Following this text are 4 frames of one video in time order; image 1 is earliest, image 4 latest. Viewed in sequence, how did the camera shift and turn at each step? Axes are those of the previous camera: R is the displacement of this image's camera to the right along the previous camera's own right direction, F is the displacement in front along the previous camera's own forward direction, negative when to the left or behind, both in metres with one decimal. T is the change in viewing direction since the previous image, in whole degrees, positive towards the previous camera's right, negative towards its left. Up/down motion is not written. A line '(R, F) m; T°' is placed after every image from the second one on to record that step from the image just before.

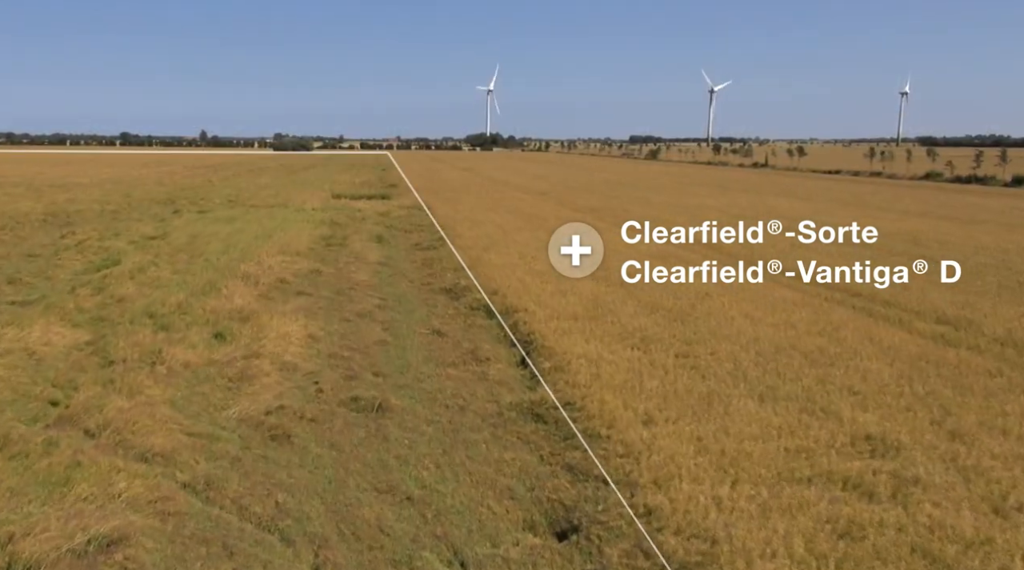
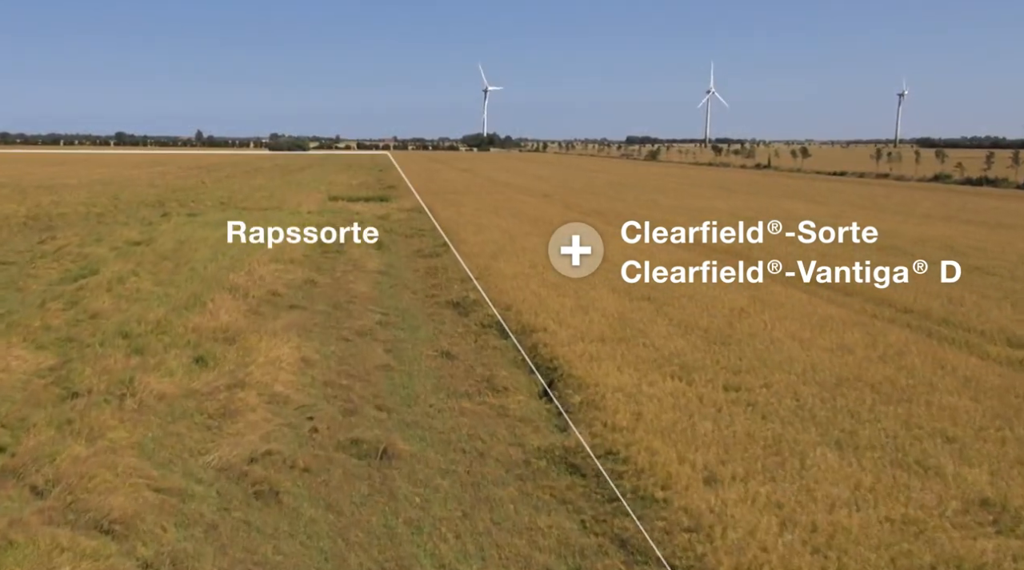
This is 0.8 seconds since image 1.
(-0.2, +1.1) m; 0°
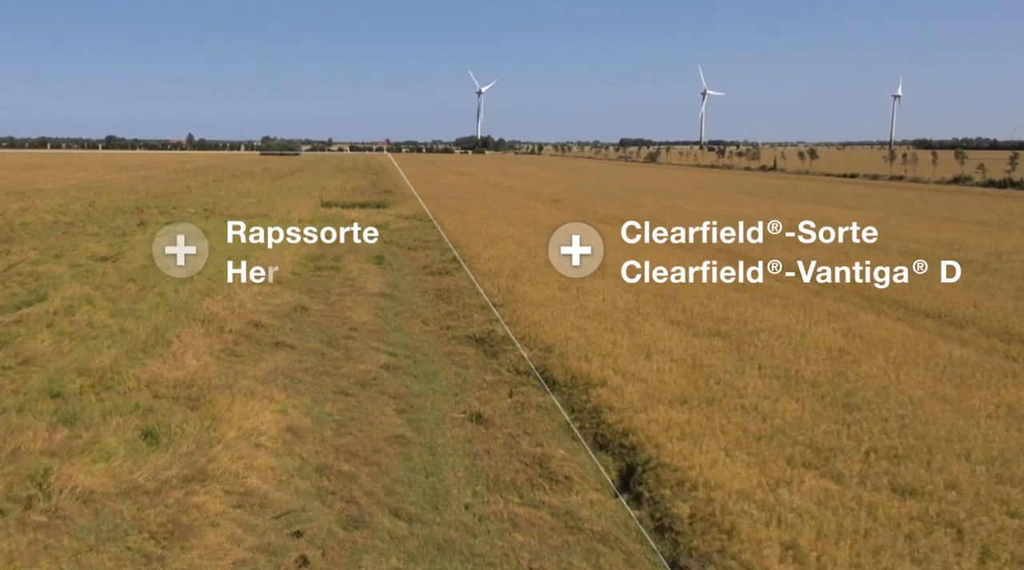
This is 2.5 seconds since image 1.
(-0.5, +2.2) m; 0°
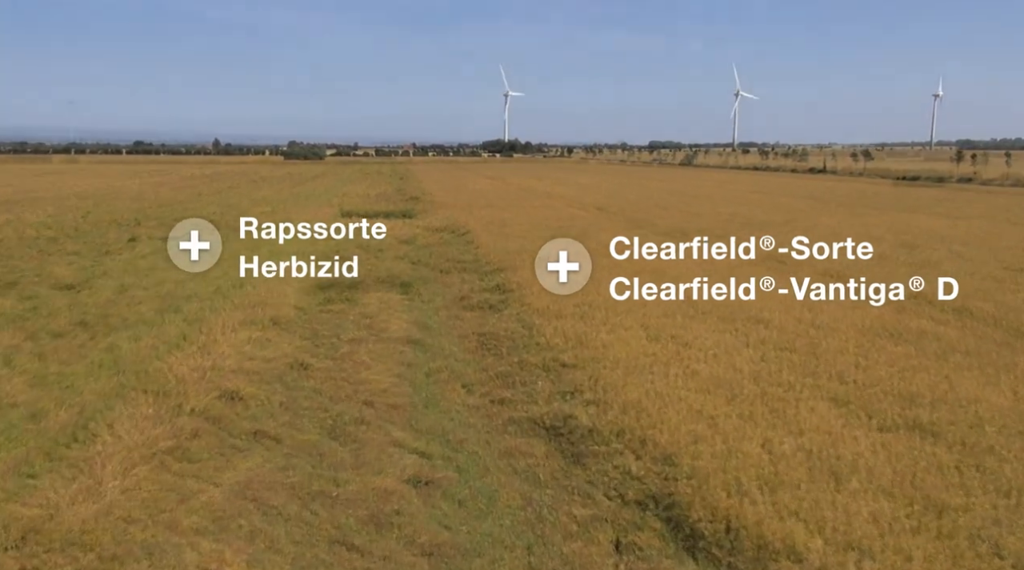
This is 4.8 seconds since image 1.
(-0.5, +3.1) m; -2°
